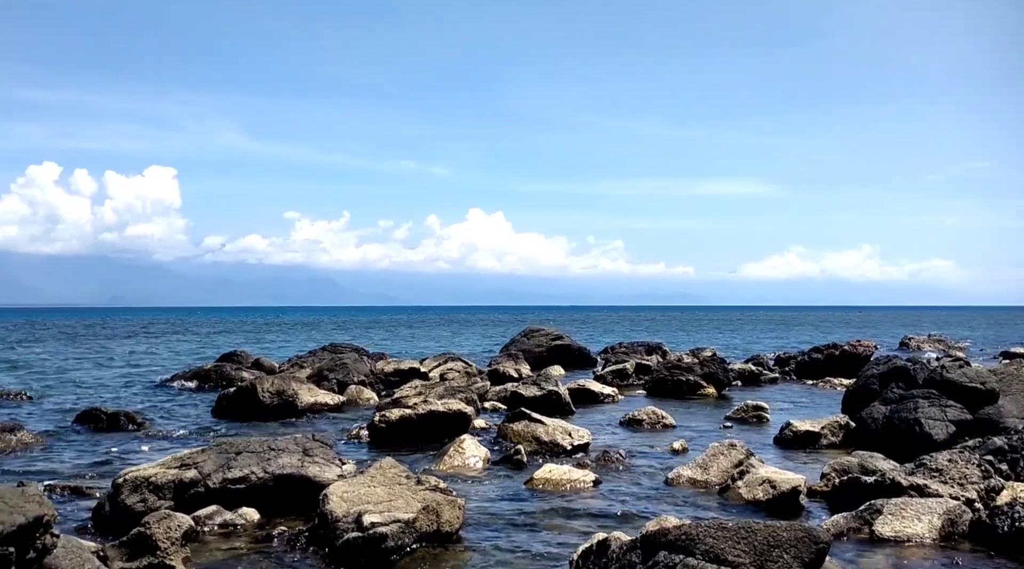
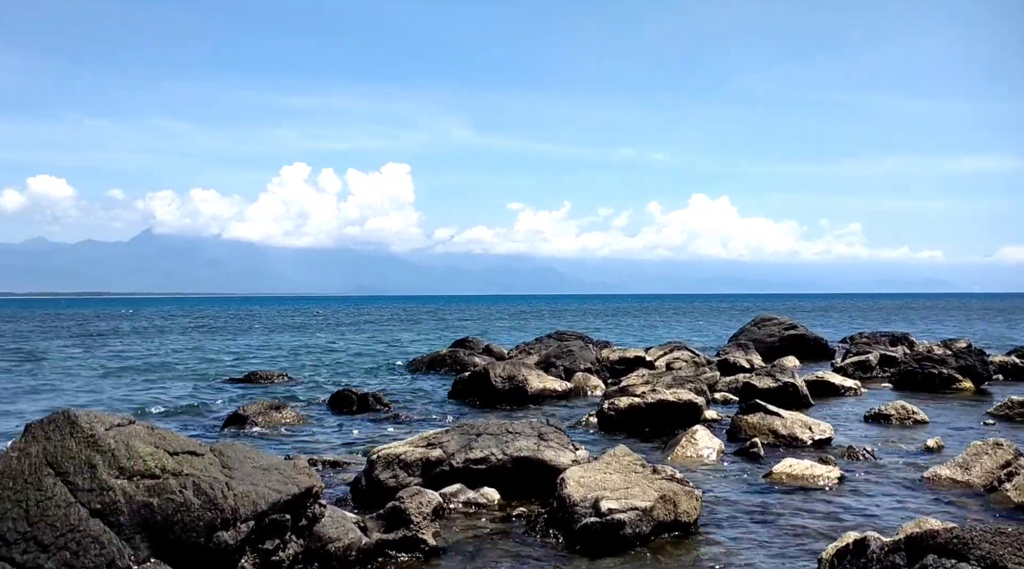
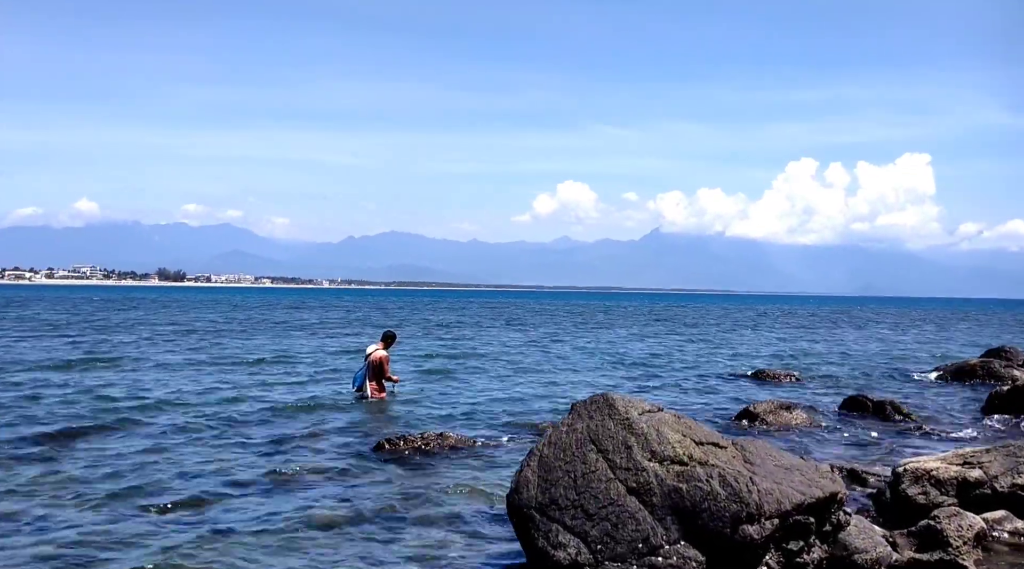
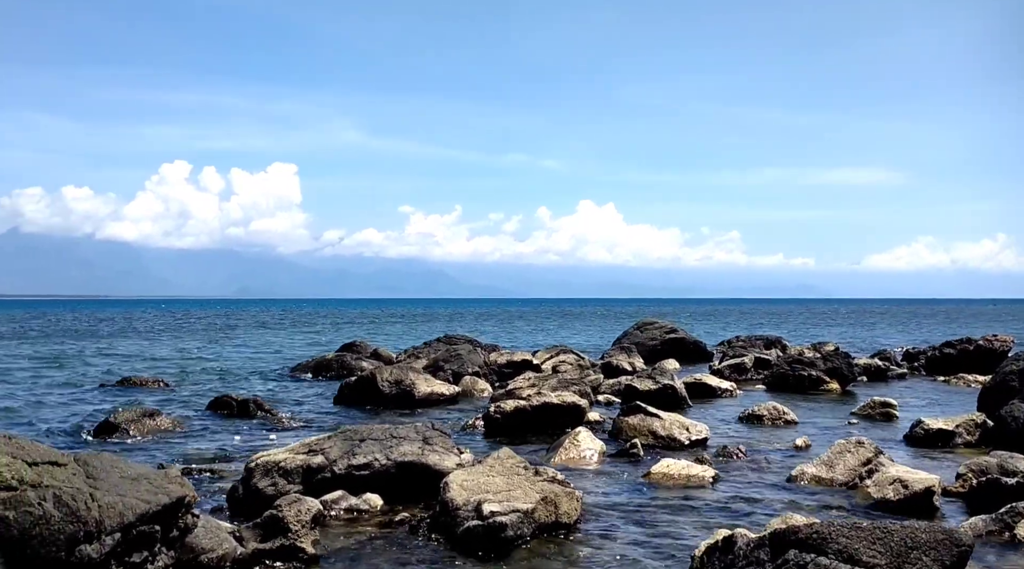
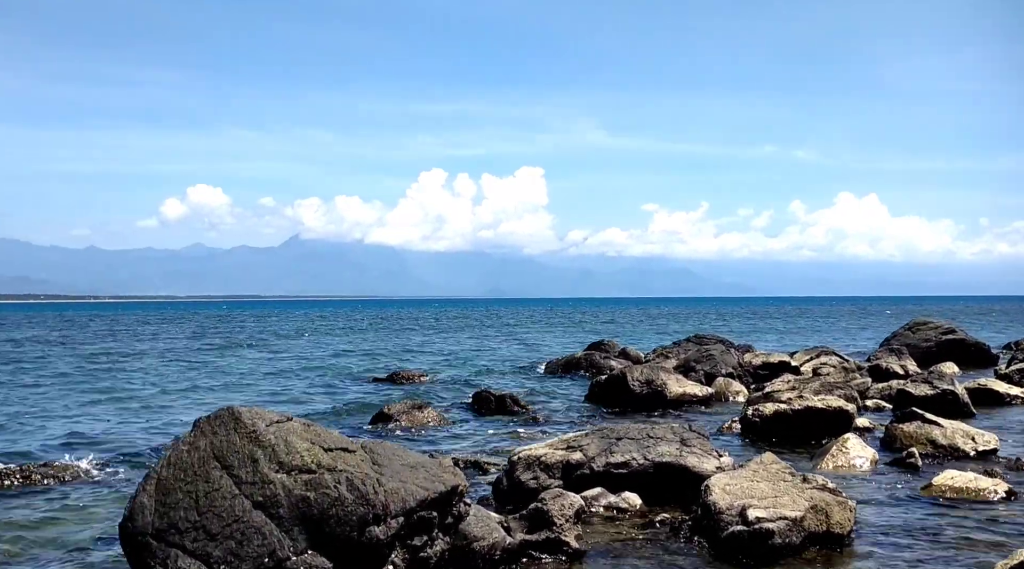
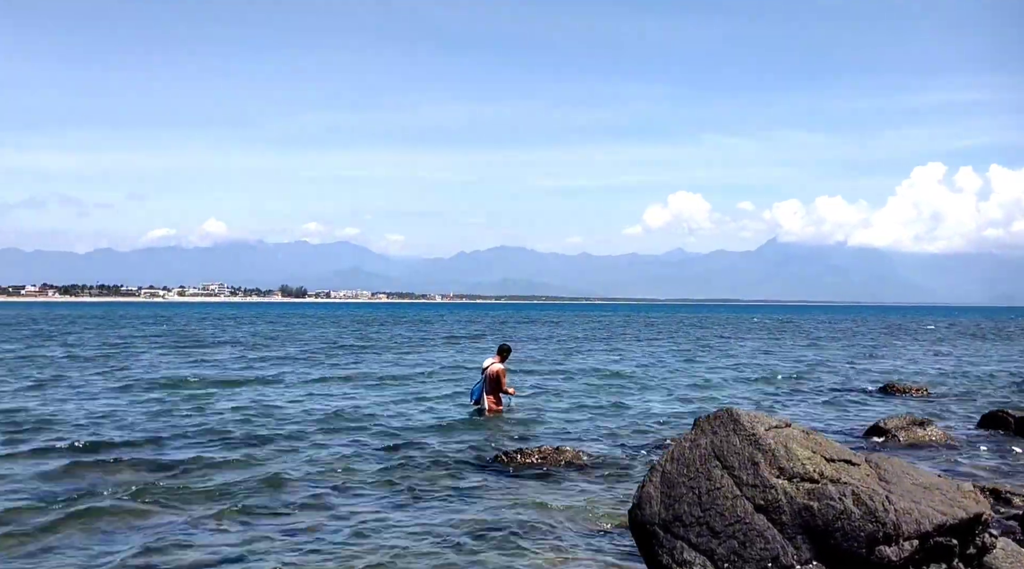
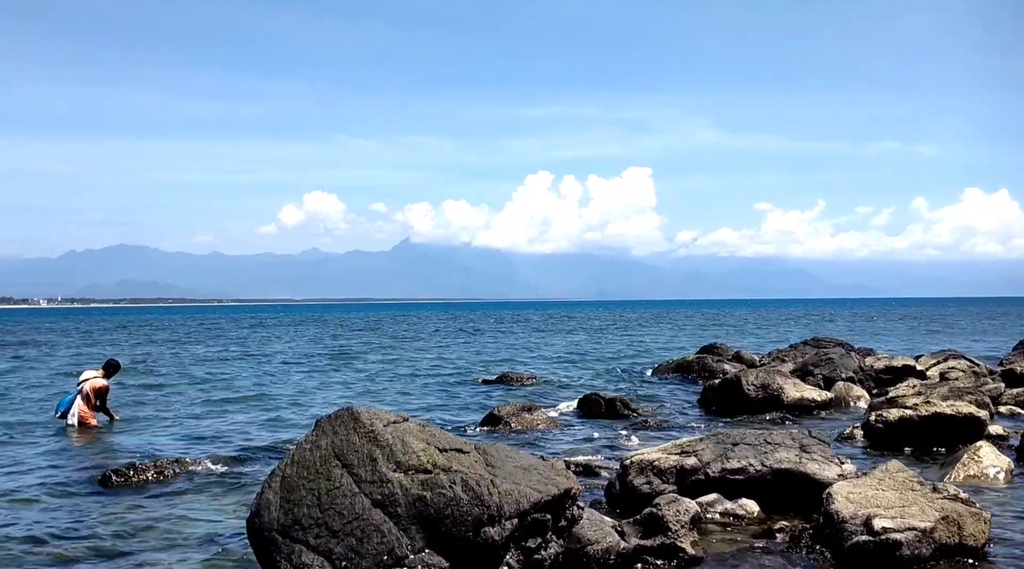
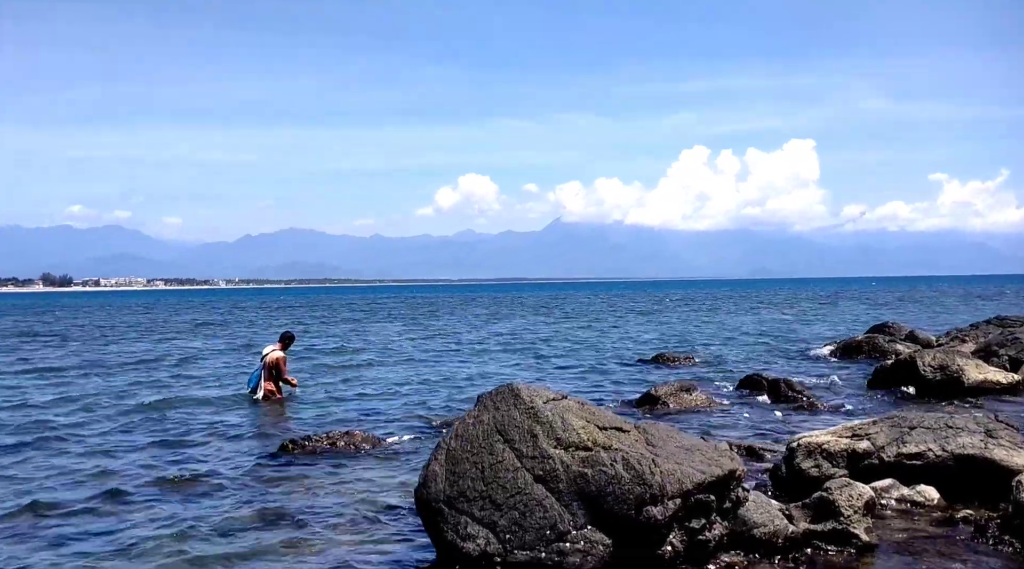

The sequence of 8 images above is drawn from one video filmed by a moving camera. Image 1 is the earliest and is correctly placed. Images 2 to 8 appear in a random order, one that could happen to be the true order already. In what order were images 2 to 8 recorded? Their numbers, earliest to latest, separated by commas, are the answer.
4, 2, 5, 7, 8, 3, 6
